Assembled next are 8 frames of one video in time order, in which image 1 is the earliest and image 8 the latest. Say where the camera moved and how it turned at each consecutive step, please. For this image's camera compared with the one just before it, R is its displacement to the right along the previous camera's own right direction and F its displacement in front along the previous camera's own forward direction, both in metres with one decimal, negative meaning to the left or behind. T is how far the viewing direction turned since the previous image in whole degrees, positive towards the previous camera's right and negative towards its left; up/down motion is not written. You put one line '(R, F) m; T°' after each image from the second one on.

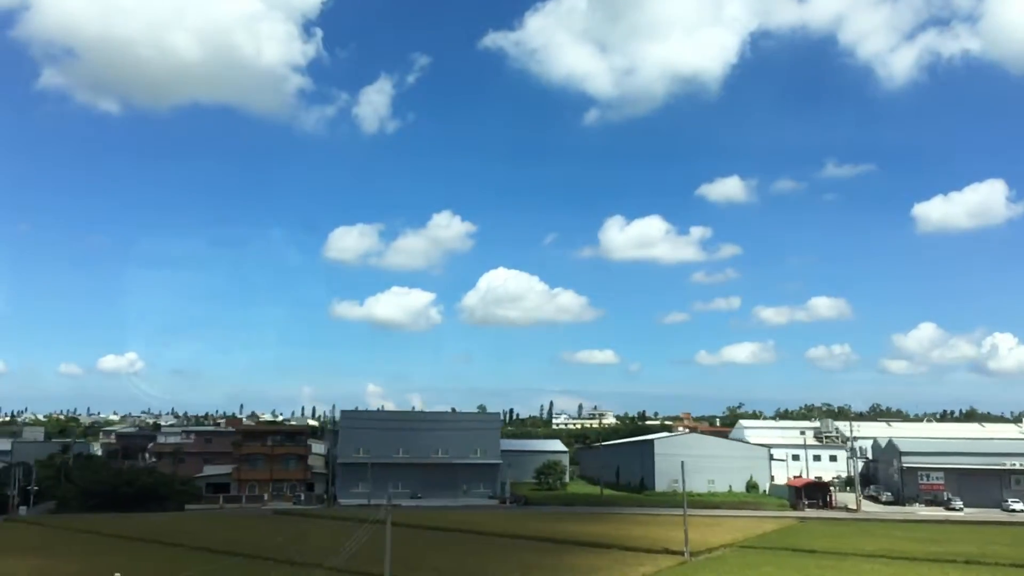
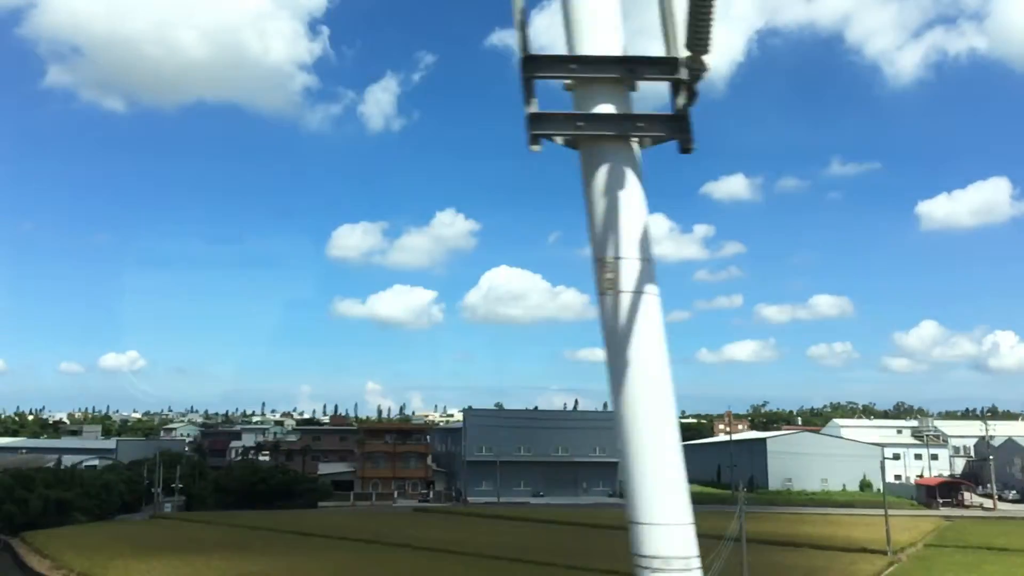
(-8.0, -0.3) m; 0°
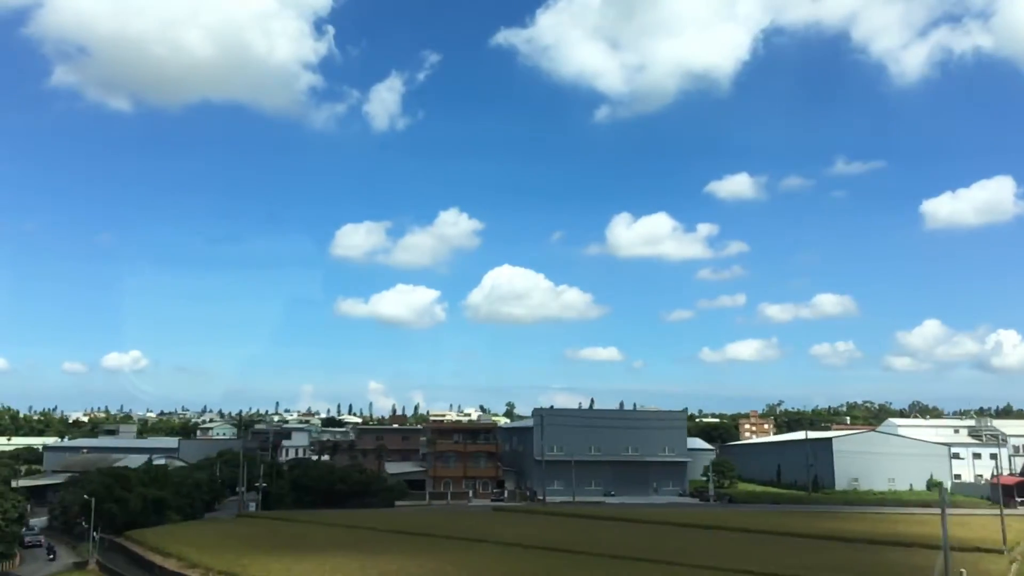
(-4.6, -0.2) m; 0°
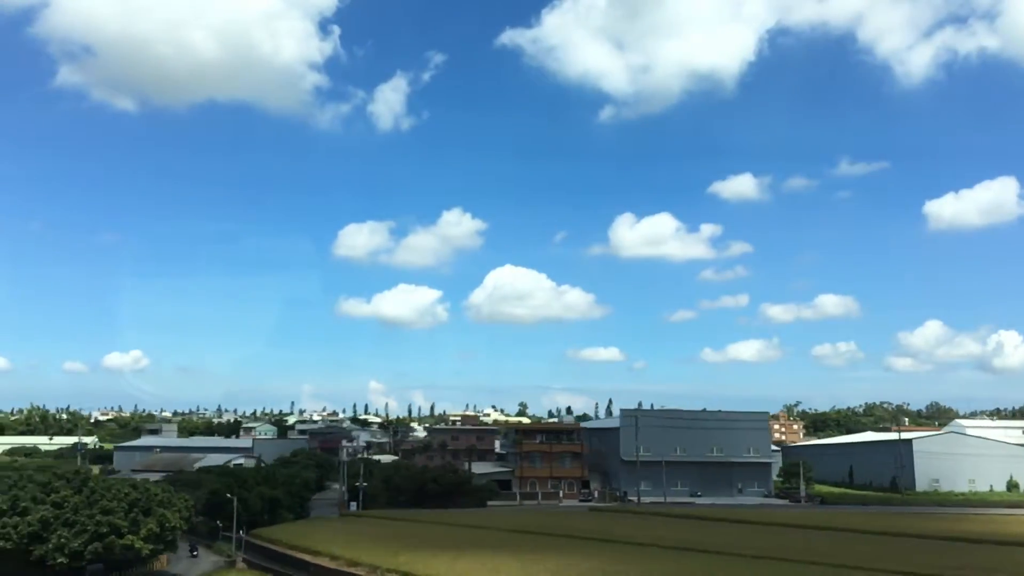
(-5.7, -0.2) m; 0°
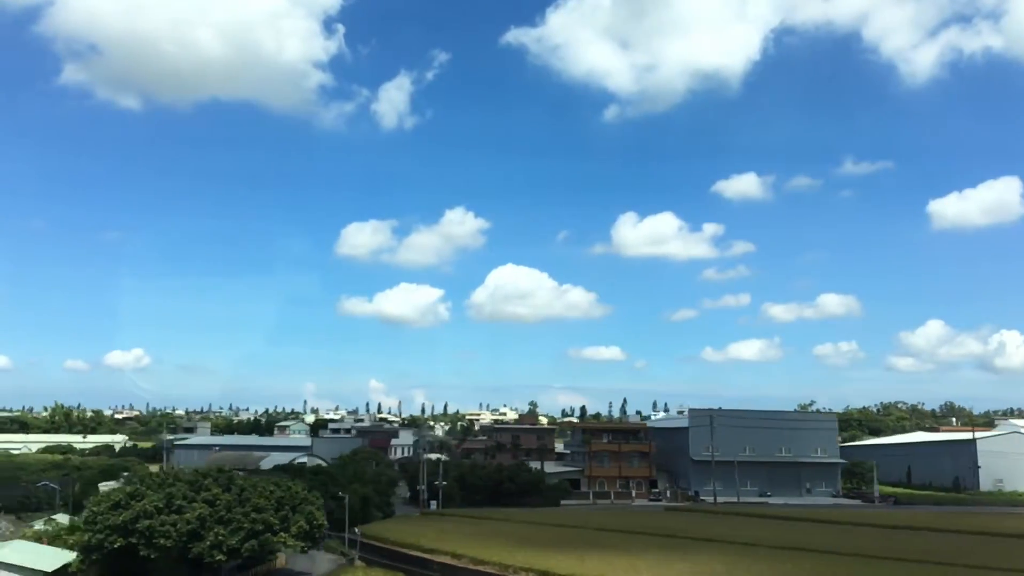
(-4.6, -0.2) m; 0°
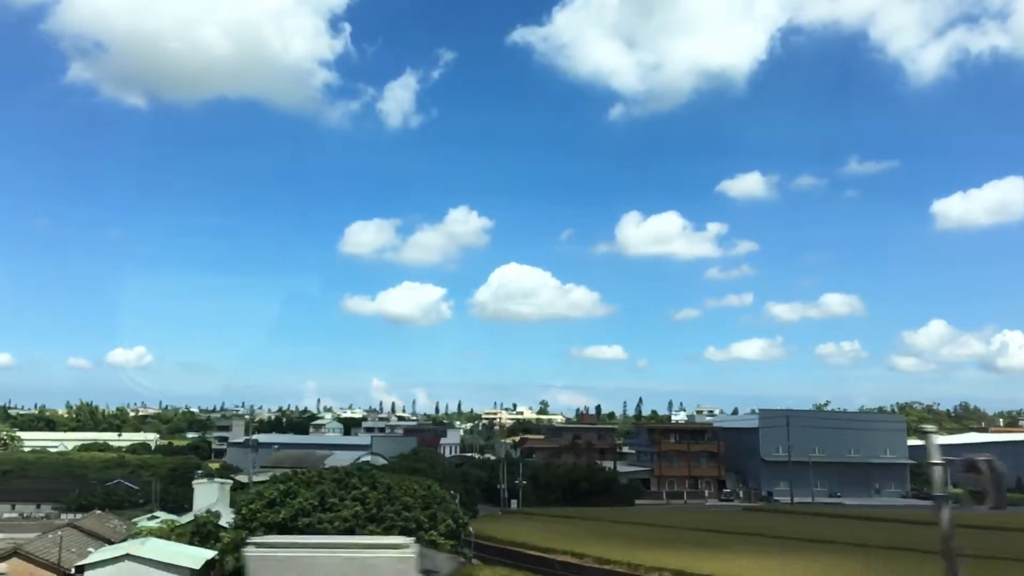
(-4.6, -0.2) m; 0°
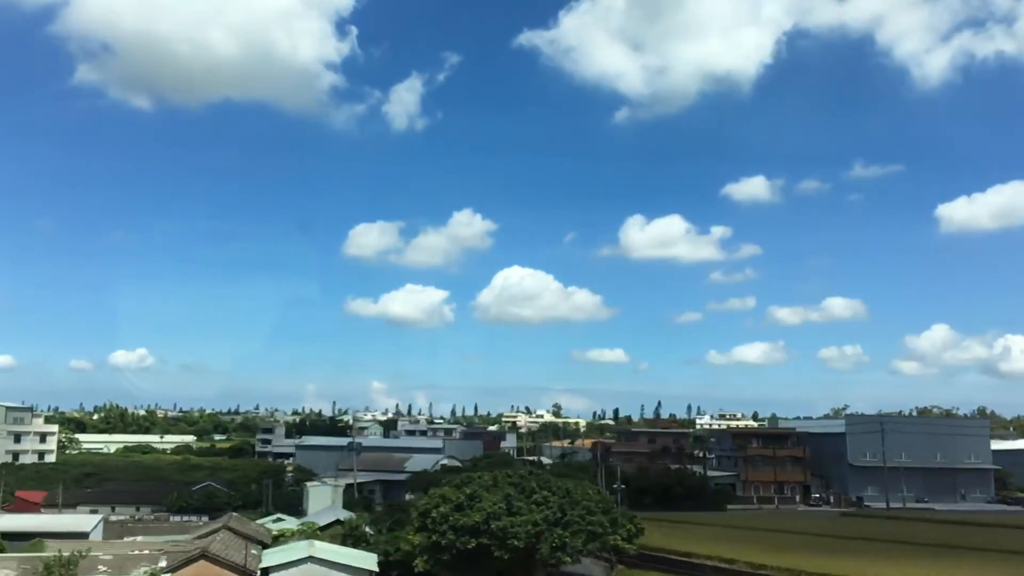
(-5.8, -0.3) m; 0°
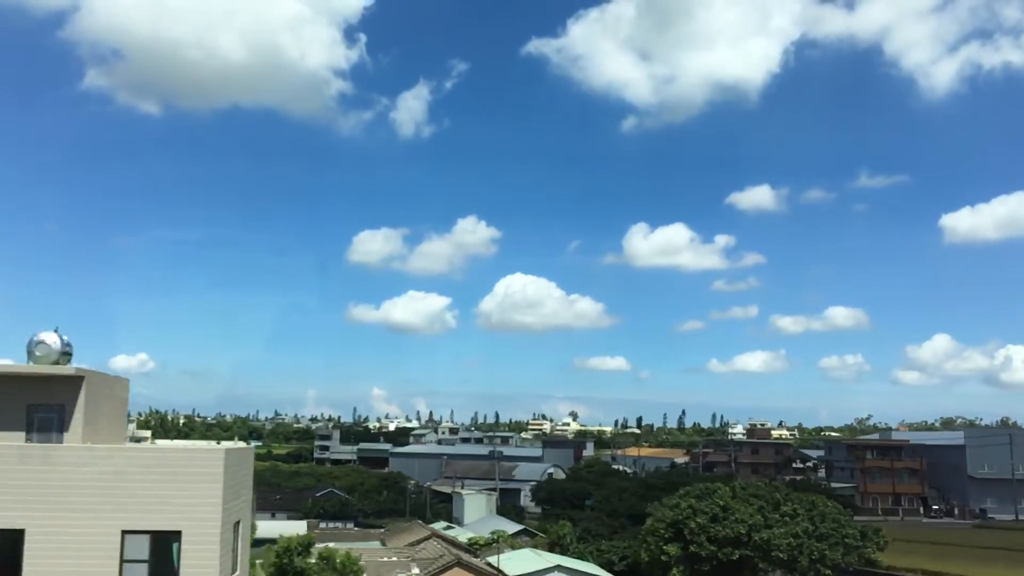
(-8.2, -0.4) m; 0°
